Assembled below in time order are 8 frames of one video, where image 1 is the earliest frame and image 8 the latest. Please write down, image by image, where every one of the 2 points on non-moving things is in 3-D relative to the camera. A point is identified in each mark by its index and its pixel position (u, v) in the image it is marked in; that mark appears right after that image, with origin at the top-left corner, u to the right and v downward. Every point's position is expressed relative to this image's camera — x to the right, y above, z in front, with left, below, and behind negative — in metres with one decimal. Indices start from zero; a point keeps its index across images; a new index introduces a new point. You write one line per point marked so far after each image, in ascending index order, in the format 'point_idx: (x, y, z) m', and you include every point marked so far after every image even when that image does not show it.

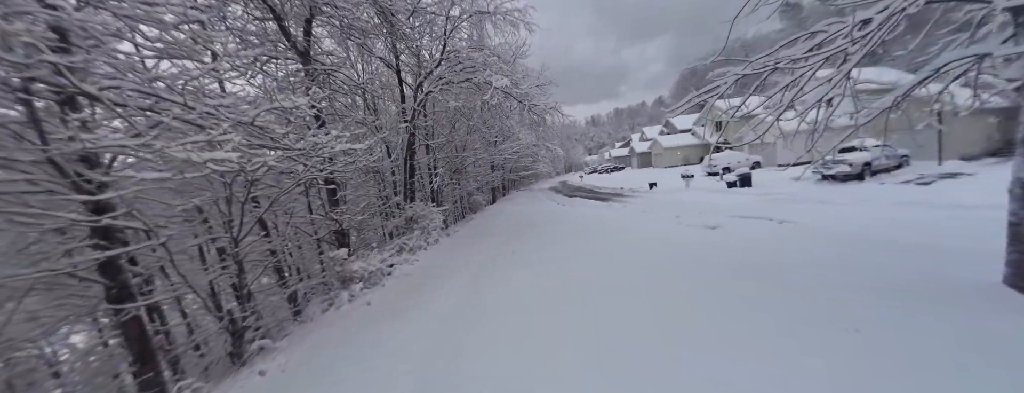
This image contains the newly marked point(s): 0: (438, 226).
0: (-2.7, -1.0, +10.3) m
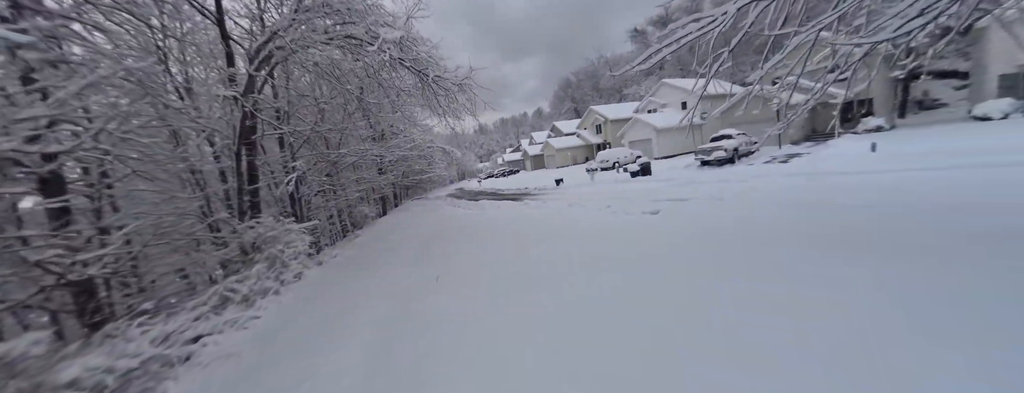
0: (-5.2, -1.3, +6.9) m
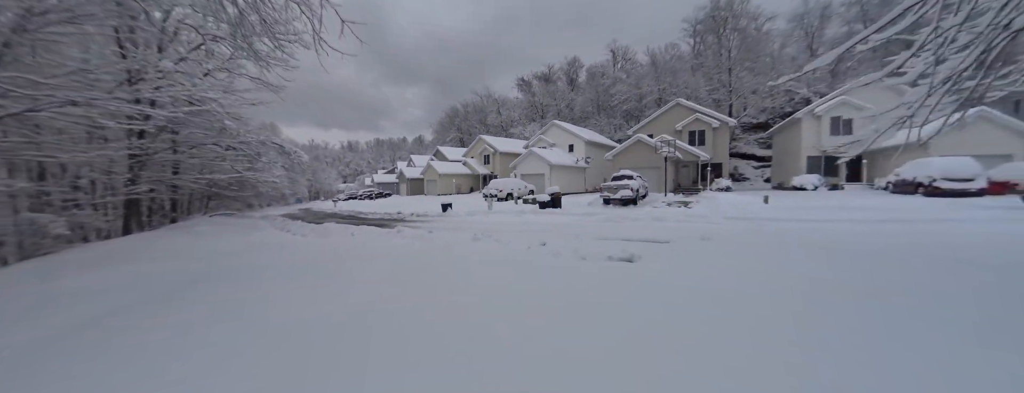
0: (-6.6, -1.0, +1.6) m
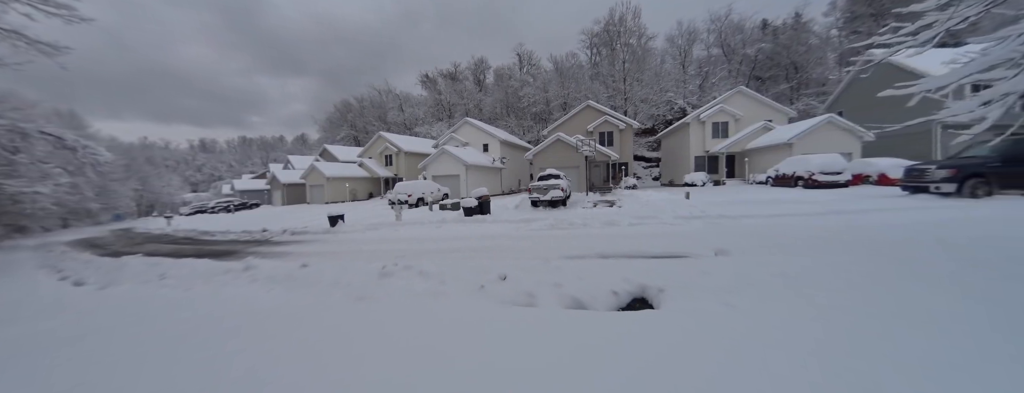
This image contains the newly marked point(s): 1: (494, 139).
0: (-6.0, -1.3, -1.8) m
1: (-1.3, +4.0, +19.7) m
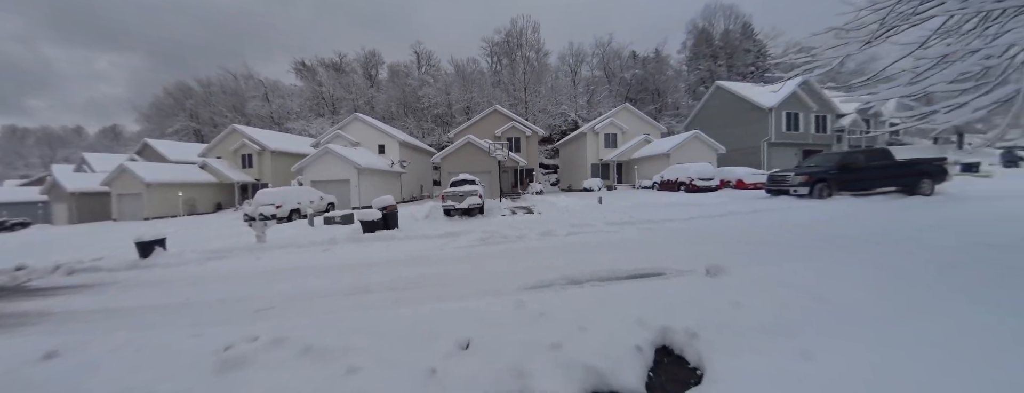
0: (-4.4, -1.4, -4.5) m
1: (-7.5, +3.5, +17.4) m
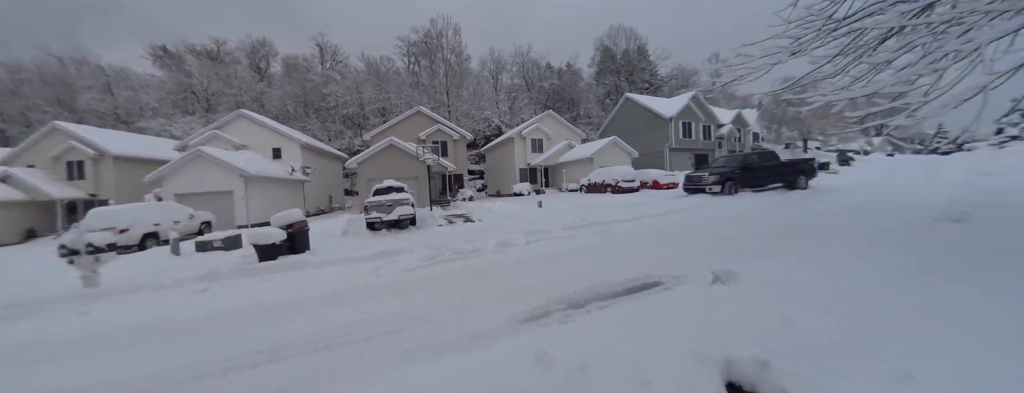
0: (-2.6, -1.5, -5.9) m
1: (-11.4, +2.8, +14.5) m
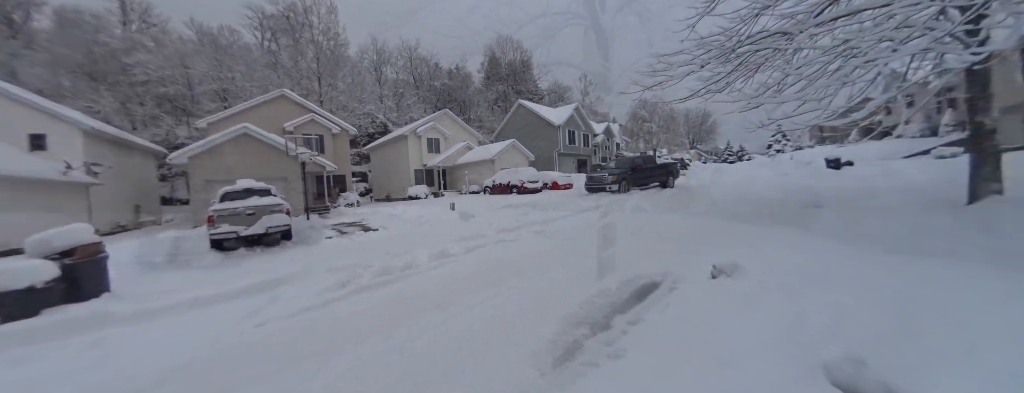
0: (+0.5, -1.4, -6.8) m
1: (-15.1, +2.4, +9.1) m
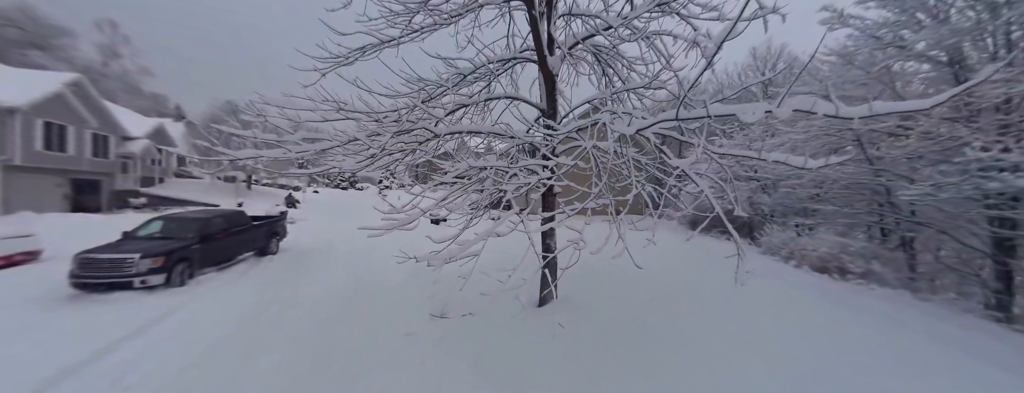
0: (+2.6, -1.8, -6.5) m
1: (-16.6, +2.3, +4.7) m
